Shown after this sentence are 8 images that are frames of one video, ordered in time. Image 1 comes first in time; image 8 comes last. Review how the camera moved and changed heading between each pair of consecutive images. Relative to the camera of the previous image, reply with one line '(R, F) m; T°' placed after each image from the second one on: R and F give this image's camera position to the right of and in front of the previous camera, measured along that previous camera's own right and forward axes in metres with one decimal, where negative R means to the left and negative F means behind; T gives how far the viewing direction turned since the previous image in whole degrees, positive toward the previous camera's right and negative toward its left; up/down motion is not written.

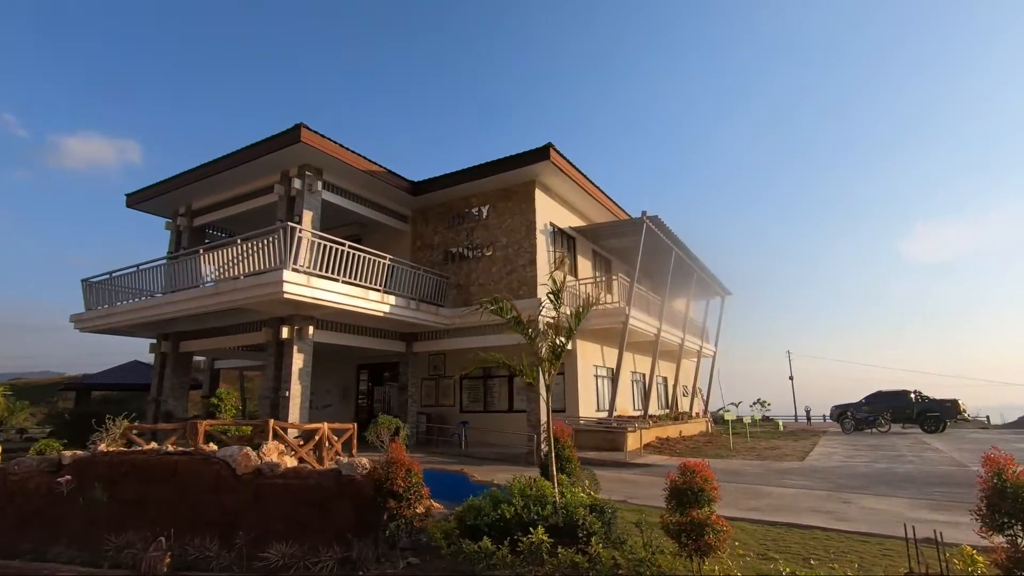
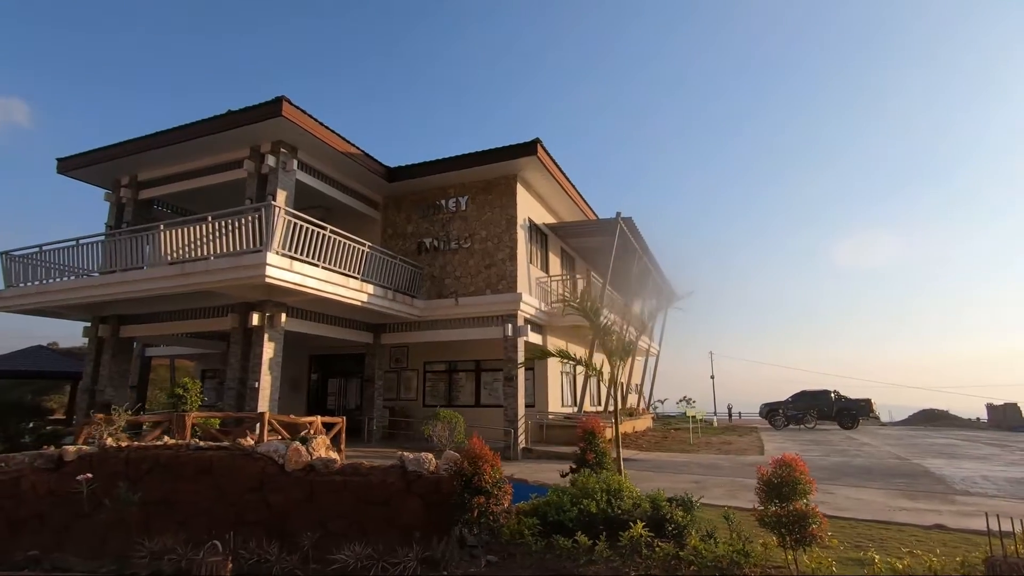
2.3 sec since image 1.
(-1.5, +0.2) m; +8°
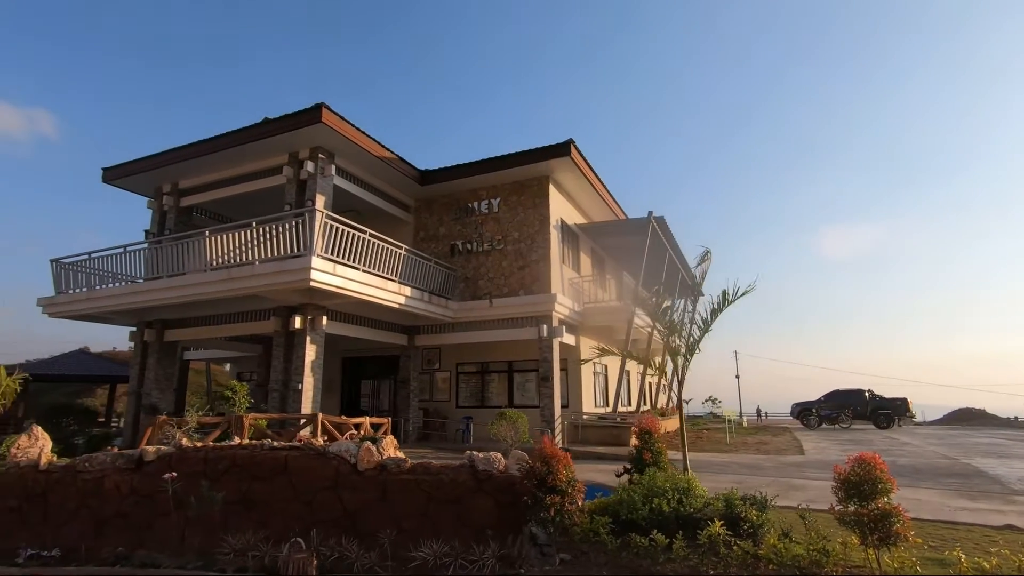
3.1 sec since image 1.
(-0.5, -0.1) m; -2°
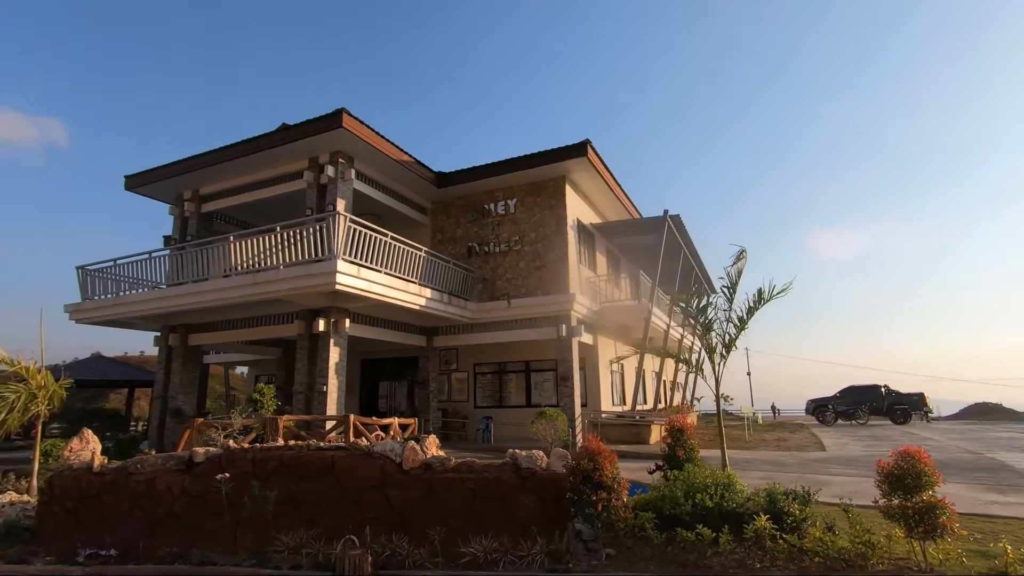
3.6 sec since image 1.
(-0.3, -0.1) m; -1°
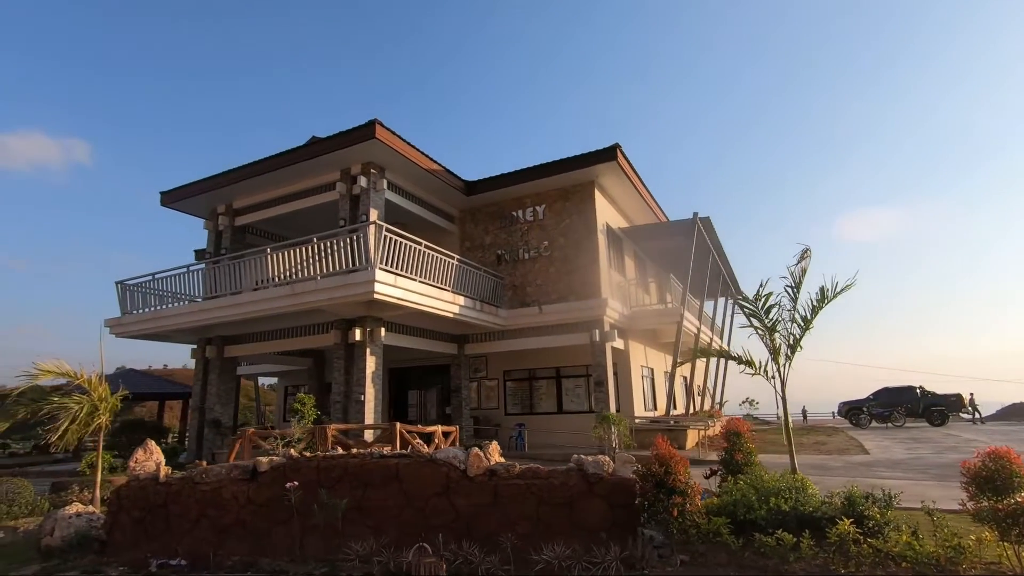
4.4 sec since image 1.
(-0.5, 0.0) m; -2°
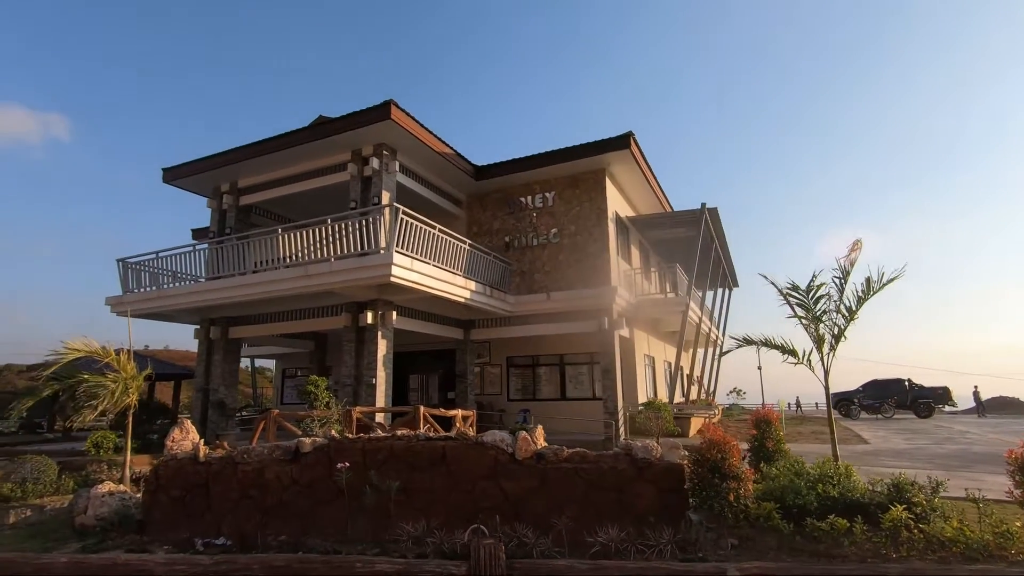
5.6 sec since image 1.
(-0.6, 0.0) m; +1°
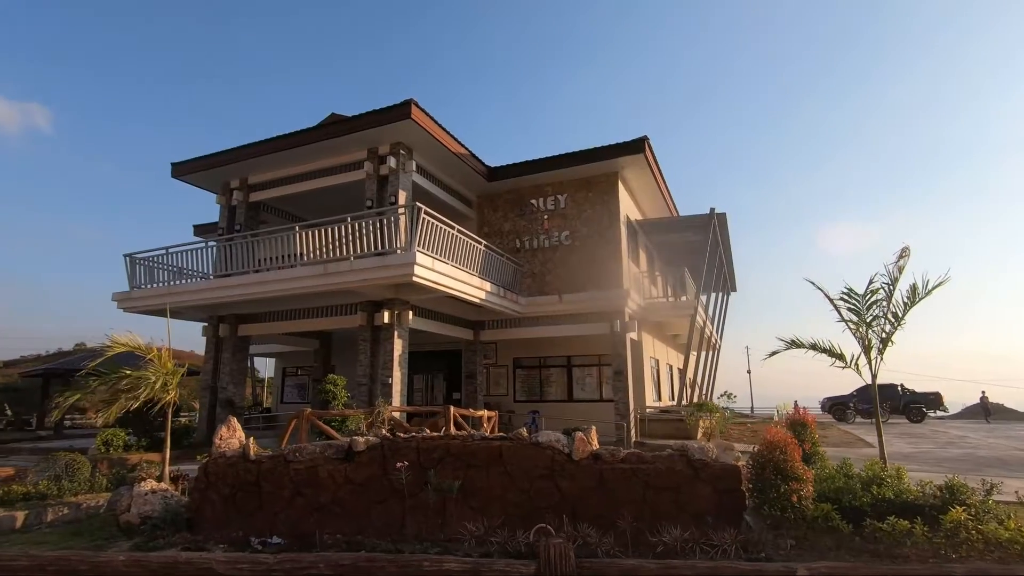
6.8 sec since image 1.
(-0.7, 0.0) m; +1°
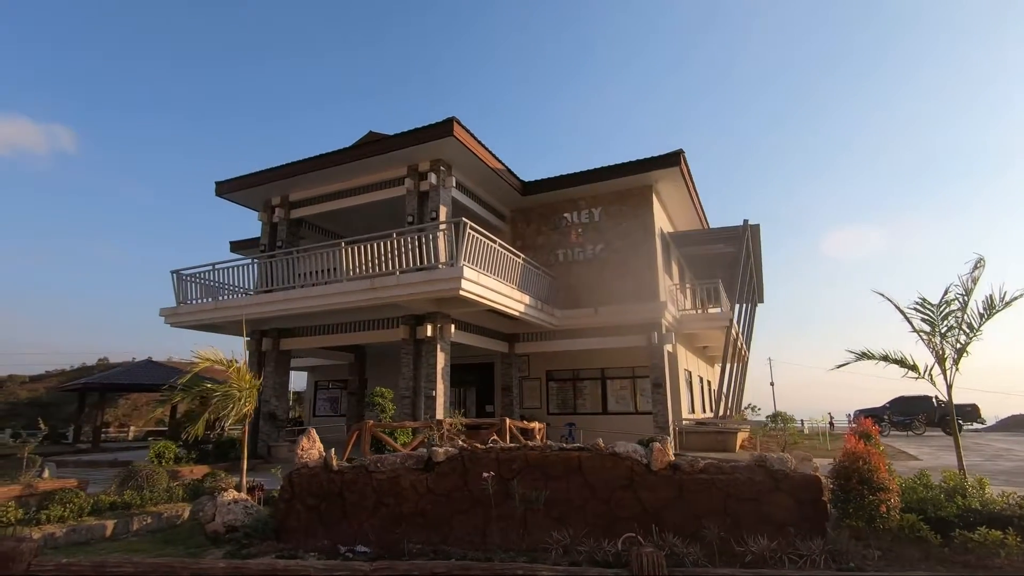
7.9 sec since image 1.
(-0.7, -0.2) m; -1°
